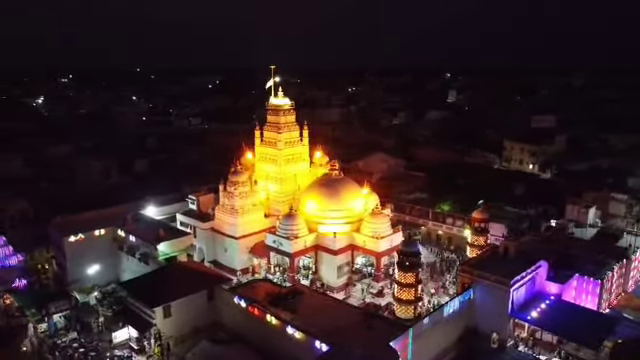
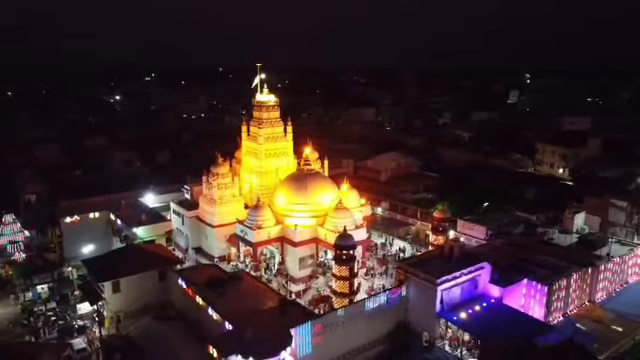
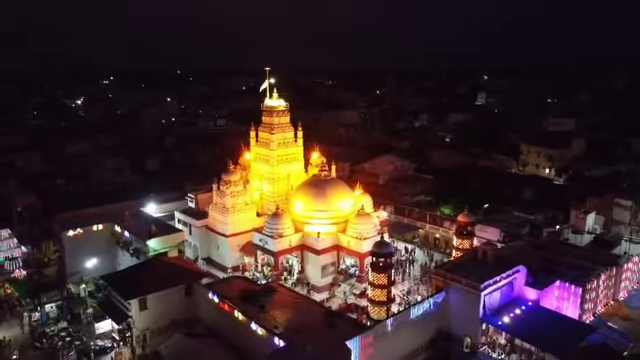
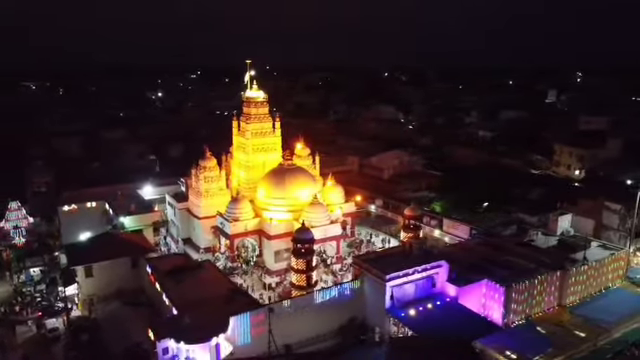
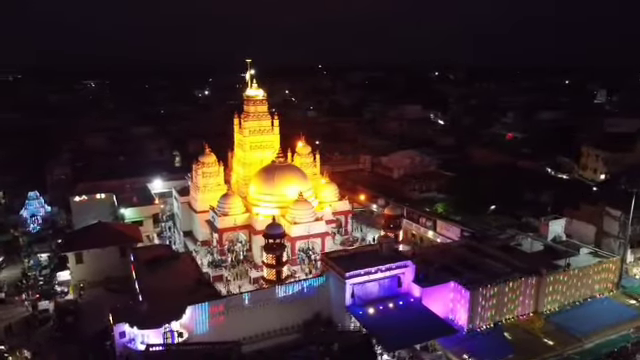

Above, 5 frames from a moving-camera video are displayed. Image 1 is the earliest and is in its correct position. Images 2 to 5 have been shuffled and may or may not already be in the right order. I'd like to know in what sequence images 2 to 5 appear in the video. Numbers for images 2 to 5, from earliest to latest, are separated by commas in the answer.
3, 2, 4, 5
